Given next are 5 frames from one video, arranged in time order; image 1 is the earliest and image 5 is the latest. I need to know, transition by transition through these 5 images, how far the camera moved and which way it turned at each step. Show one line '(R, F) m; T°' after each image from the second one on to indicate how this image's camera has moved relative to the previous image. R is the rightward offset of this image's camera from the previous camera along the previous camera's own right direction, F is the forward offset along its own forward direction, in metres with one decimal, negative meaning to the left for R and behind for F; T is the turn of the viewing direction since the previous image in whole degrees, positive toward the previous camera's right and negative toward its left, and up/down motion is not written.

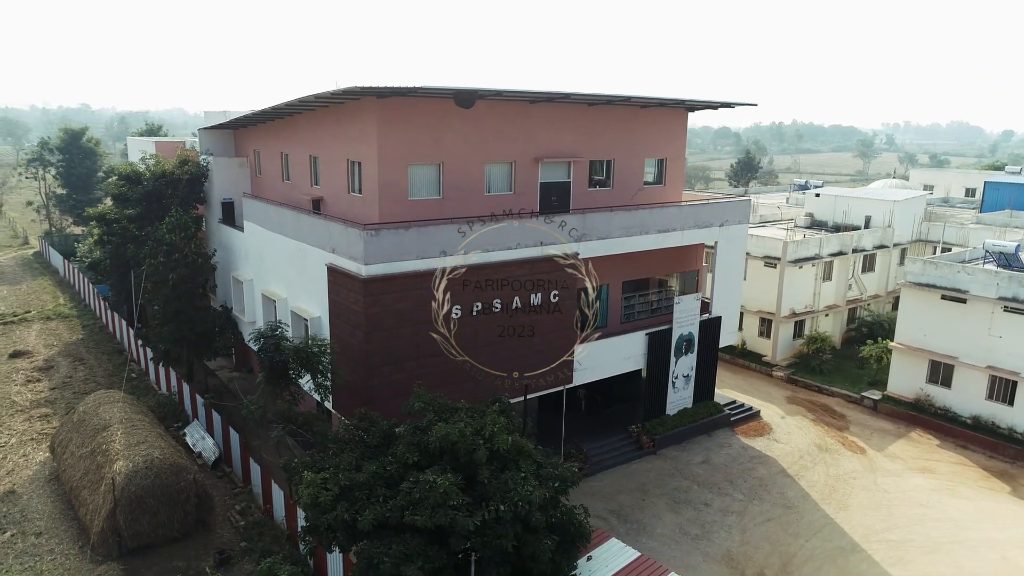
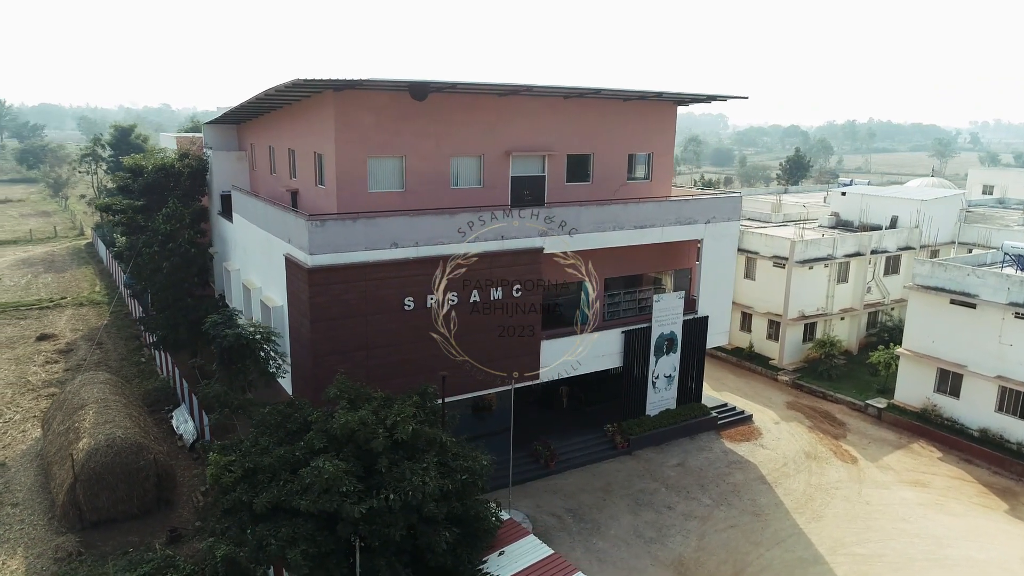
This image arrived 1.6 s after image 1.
(+2.7, +0.2) m; -5°
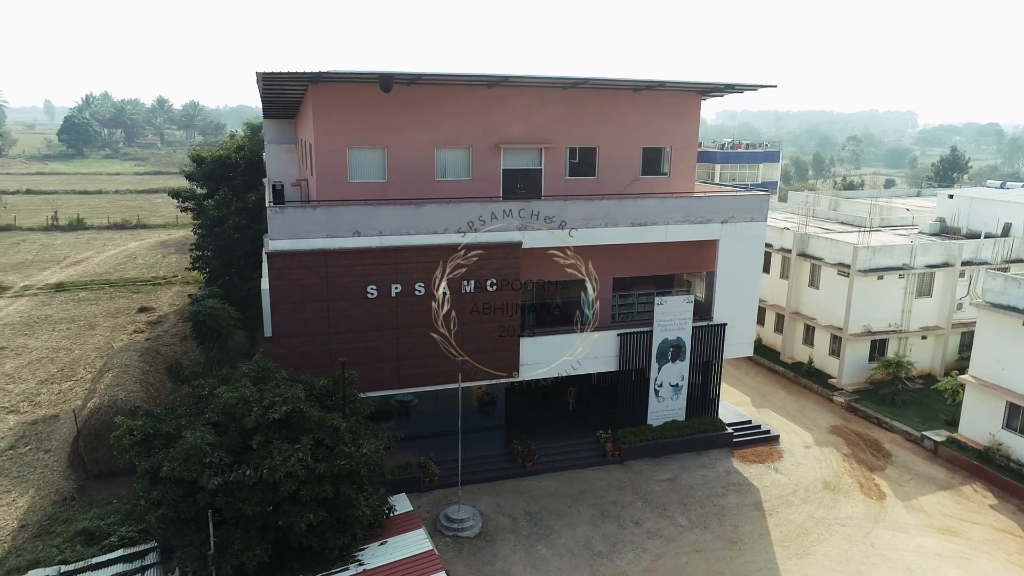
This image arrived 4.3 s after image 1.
(+4.6, +0.9) m; -12°
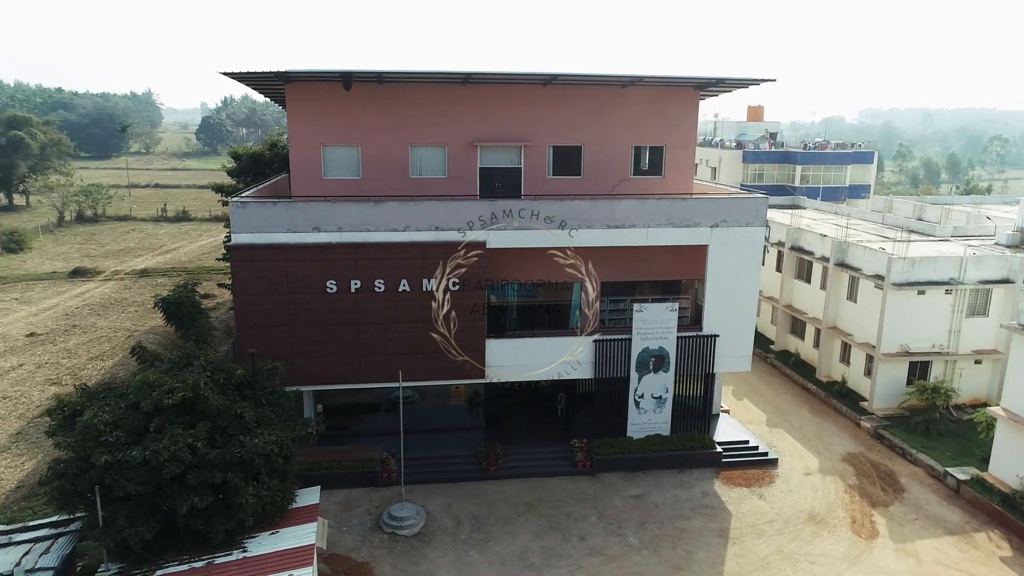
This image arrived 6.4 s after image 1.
(+4.0, +0.6) m; -9°
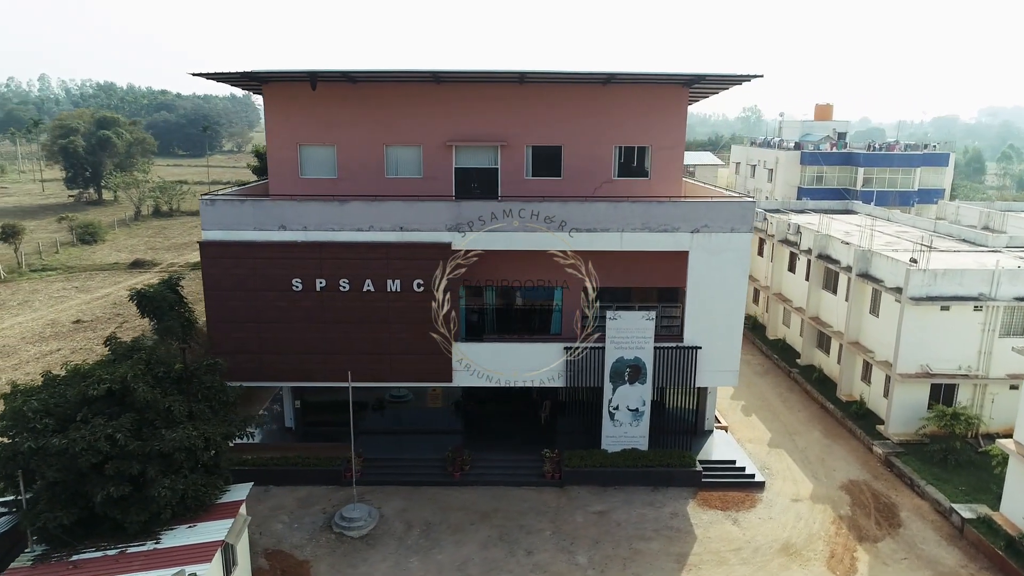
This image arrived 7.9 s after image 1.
(+3.1, +0.6) m; -7°
